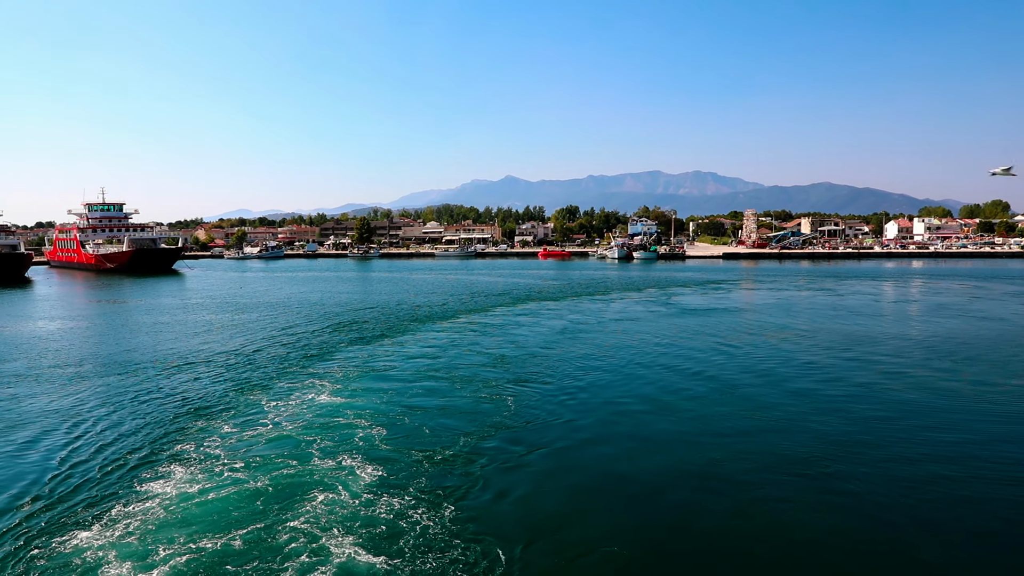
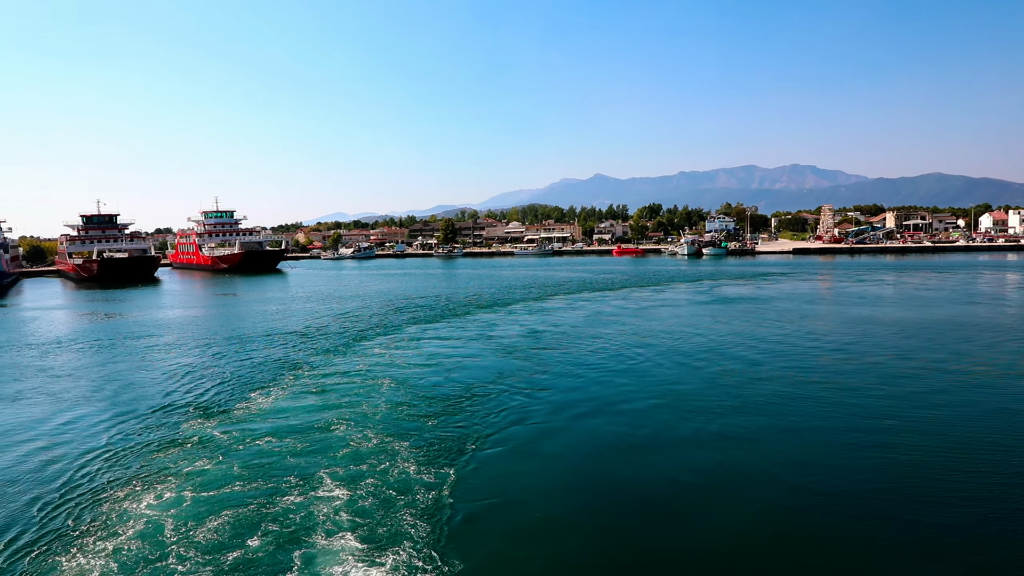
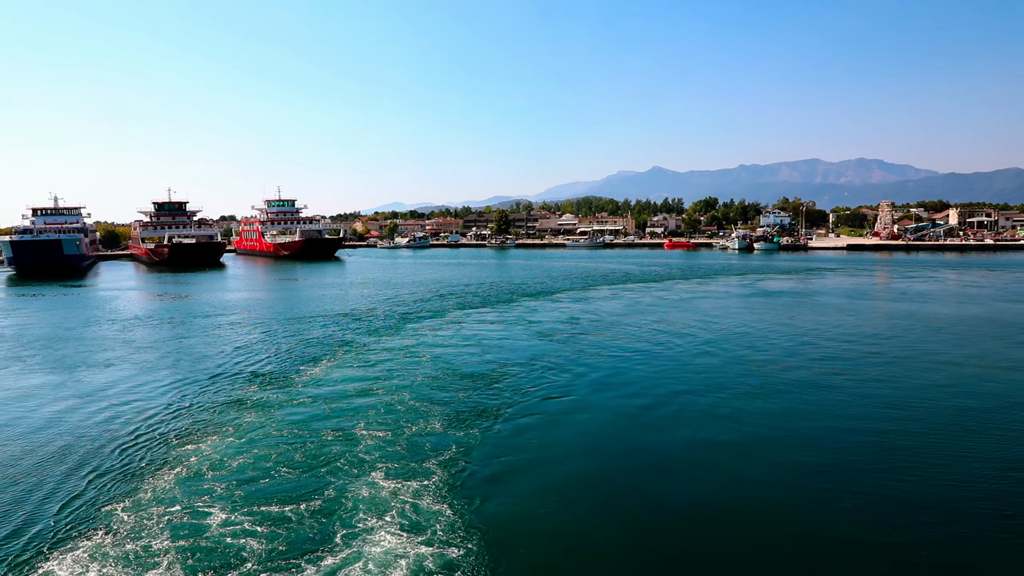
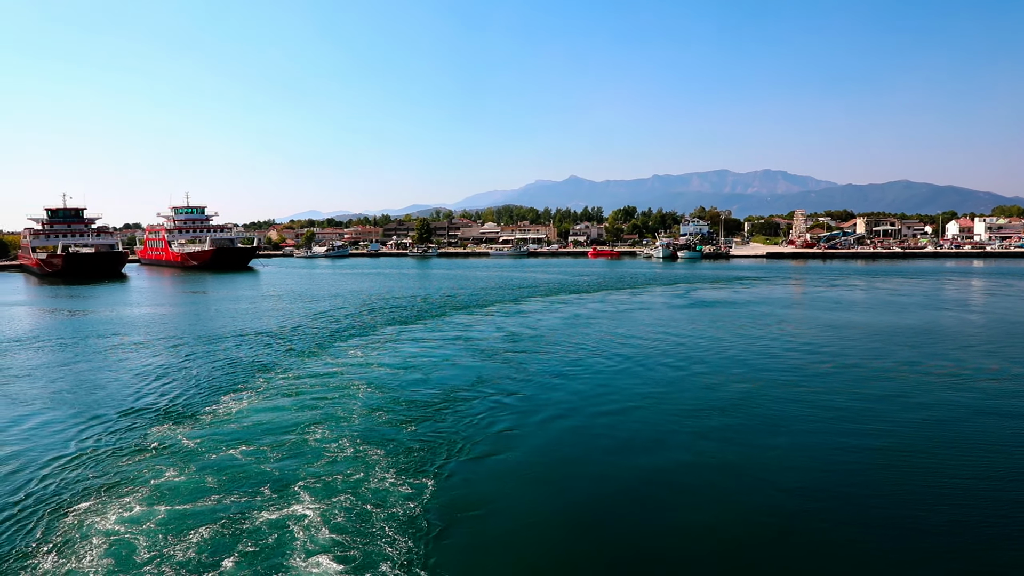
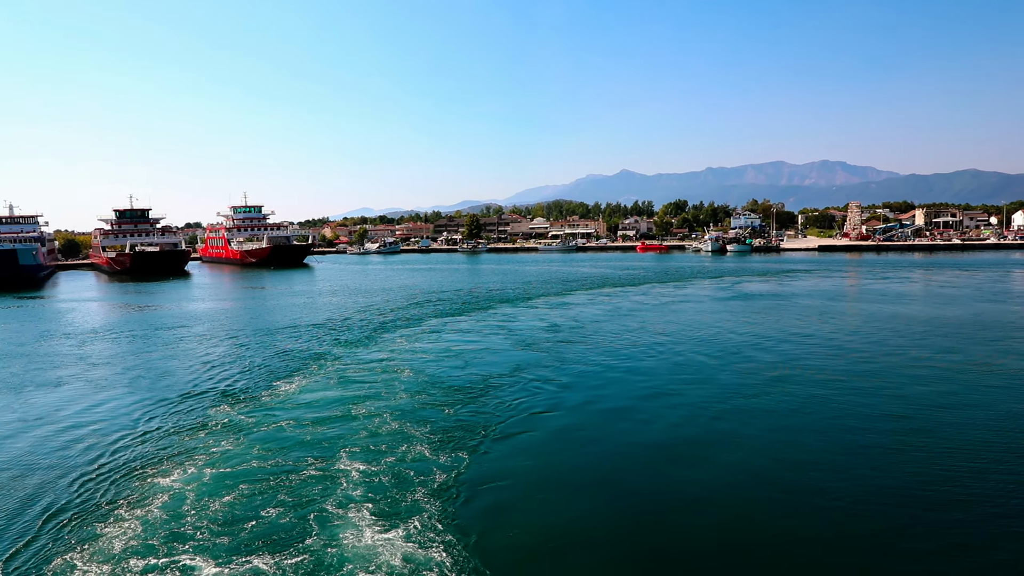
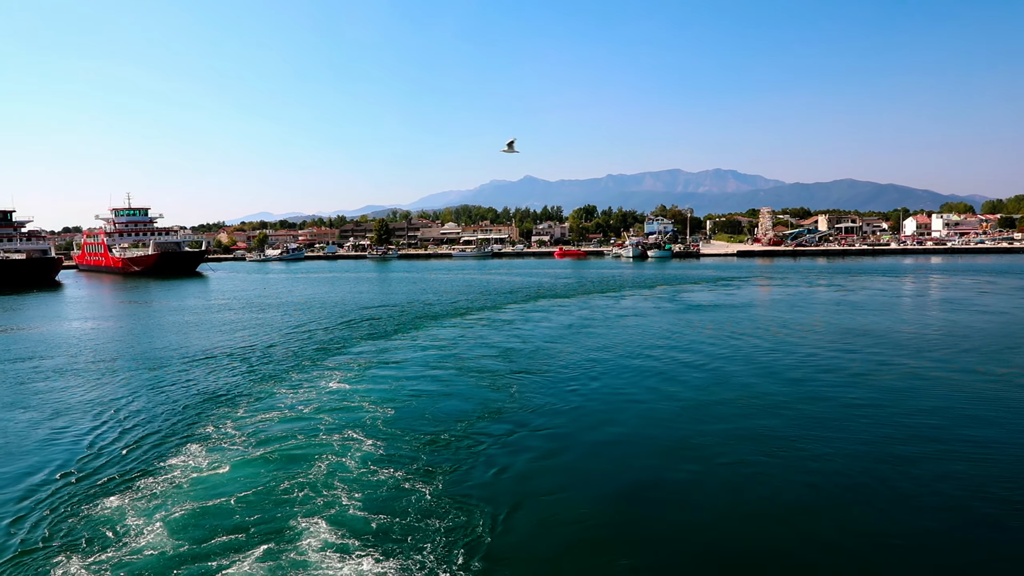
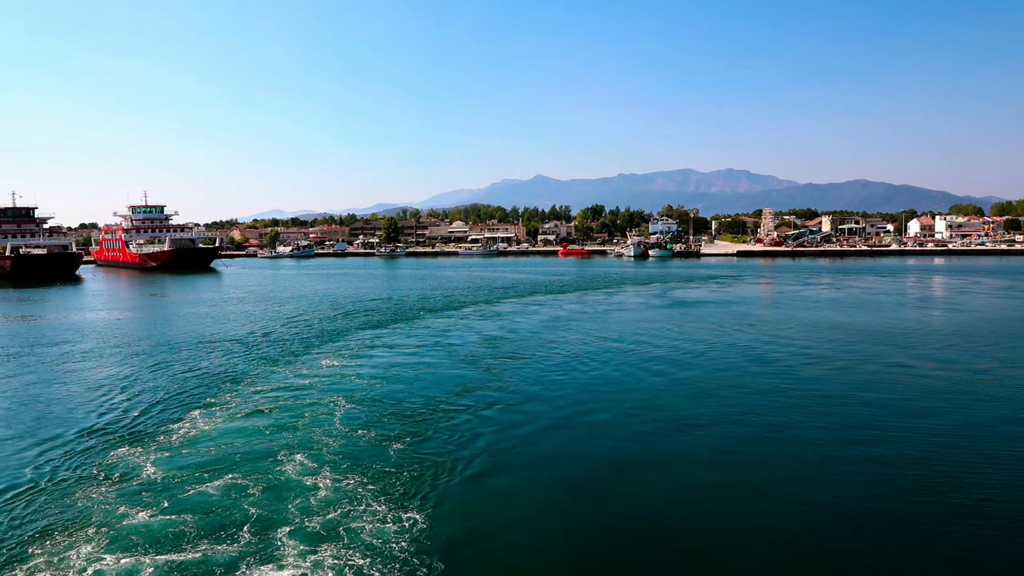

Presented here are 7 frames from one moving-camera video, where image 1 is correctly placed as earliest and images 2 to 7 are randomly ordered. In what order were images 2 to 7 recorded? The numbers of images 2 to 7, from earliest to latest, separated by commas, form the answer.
6, 7, 4, 2, 5, 3
